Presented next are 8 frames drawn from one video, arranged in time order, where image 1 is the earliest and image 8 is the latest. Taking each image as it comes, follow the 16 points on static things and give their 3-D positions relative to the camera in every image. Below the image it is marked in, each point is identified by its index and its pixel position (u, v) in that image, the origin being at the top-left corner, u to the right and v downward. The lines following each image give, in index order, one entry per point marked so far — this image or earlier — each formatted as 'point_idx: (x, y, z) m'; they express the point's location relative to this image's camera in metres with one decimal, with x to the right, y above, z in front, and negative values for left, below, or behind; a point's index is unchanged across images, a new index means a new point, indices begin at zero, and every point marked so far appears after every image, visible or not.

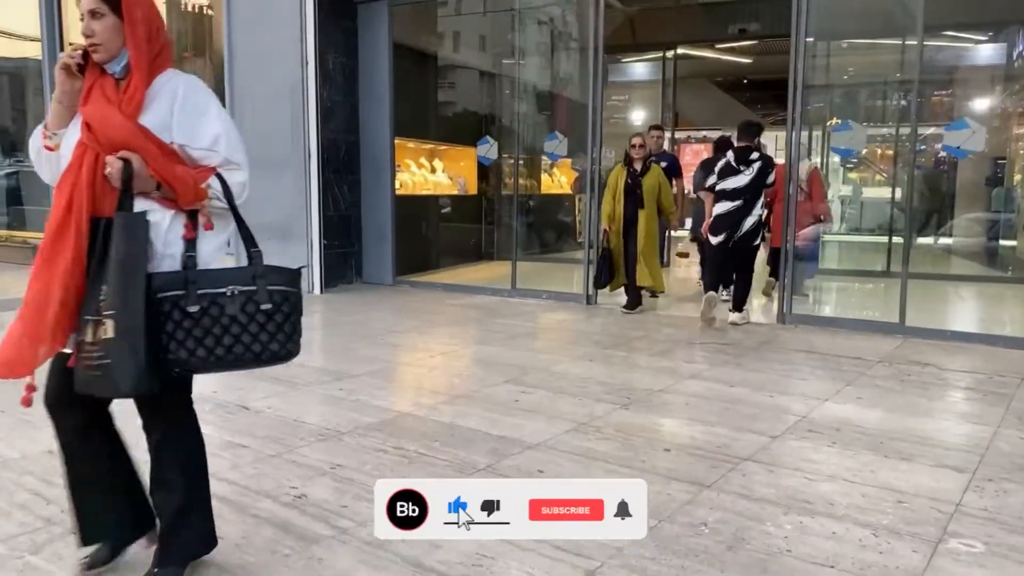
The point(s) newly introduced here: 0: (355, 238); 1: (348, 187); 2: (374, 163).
0: (-1.6, +0.5, +8.2) m
1: (-1.6, +1.0, +8.0) m
2: (-1.4, +1.3, +8.1) m
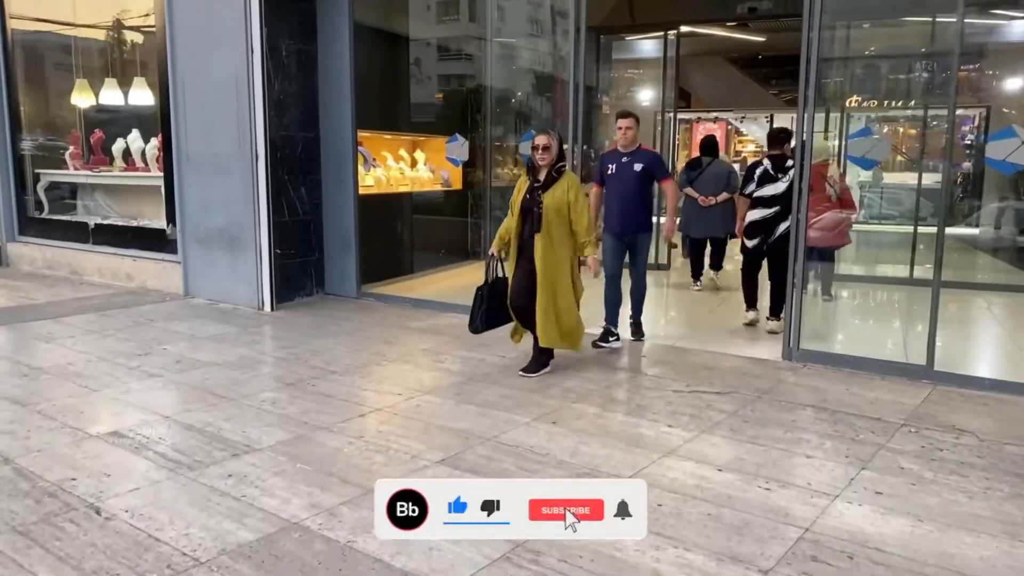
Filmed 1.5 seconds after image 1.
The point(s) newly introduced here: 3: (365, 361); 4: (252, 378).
0: (-1.8, +0.4, +7.4) m
1: (-1.8, +0.9, +7.2) m
2: (-1.6, +1.1, +7.3) m
3: (-0.9, -0.5, +5.1) m
4: (-1.5, -0.5, +4.7) m
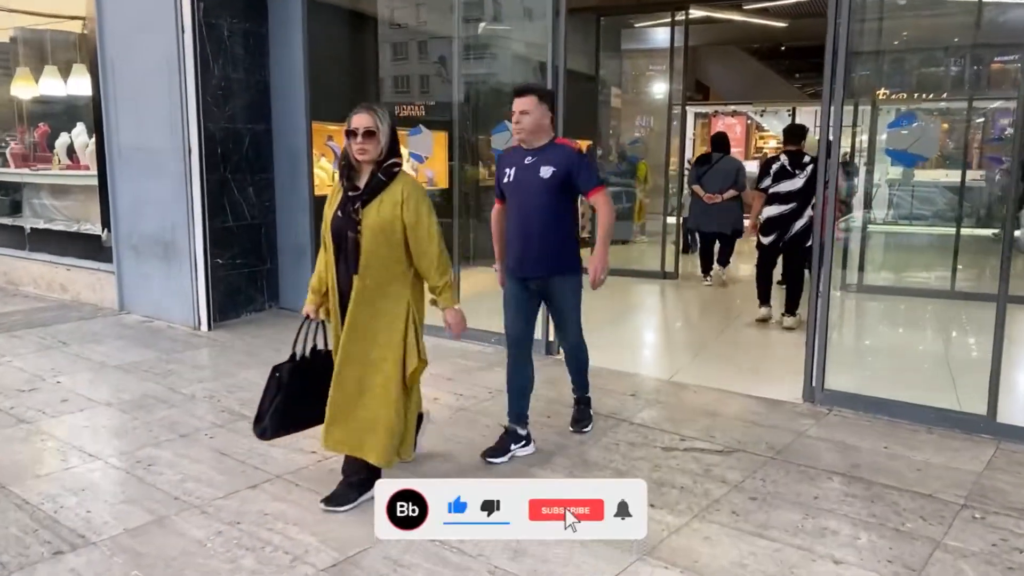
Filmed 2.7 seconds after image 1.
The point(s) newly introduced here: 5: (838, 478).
0: (-2.0, +0.3, +6.5) m
1: (-2.0, +0.8, +6.3) m
2: (-1.8, +1.0, +6.4) m
3: (-1.2, -0.6, +4.2) m
4: (-1.8, -0.7, +3.8) m
5: (+1.3, -0.8, +3.3) m
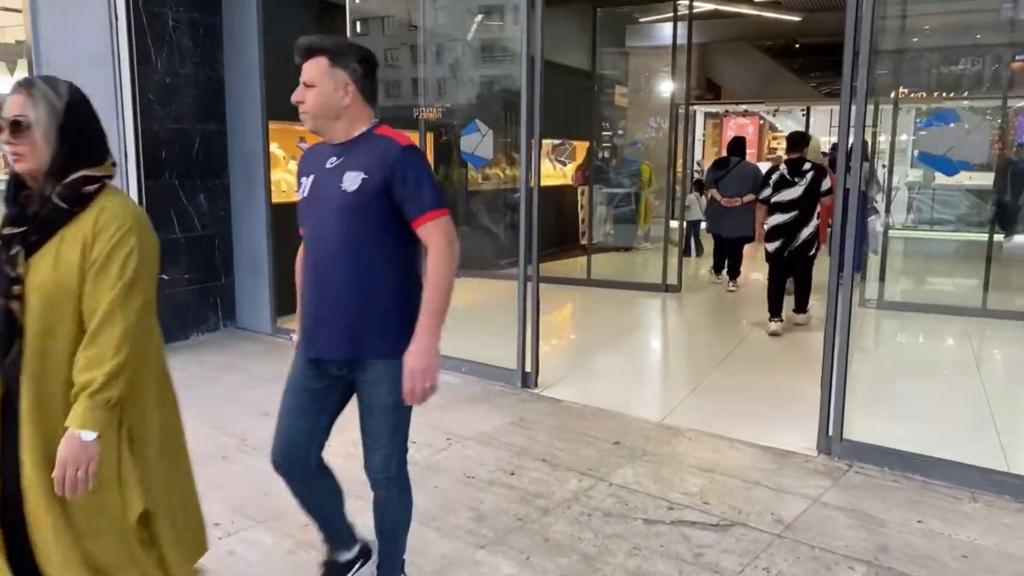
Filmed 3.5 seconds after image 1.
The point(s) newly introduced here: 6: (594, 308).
0: (-2.1, +0.1, +5.9) m
1: (-2.2, +0.6, +5.7) m
2: (-1.9, +0.9, +5.8) m
3: (-1.3, -0.7, +3.6) m
4: (-1.9, -0.8, +3.2) m
5: (+1.1, -0.9, +2.6) m
6: (+0.9, -0.2, +8.2) m
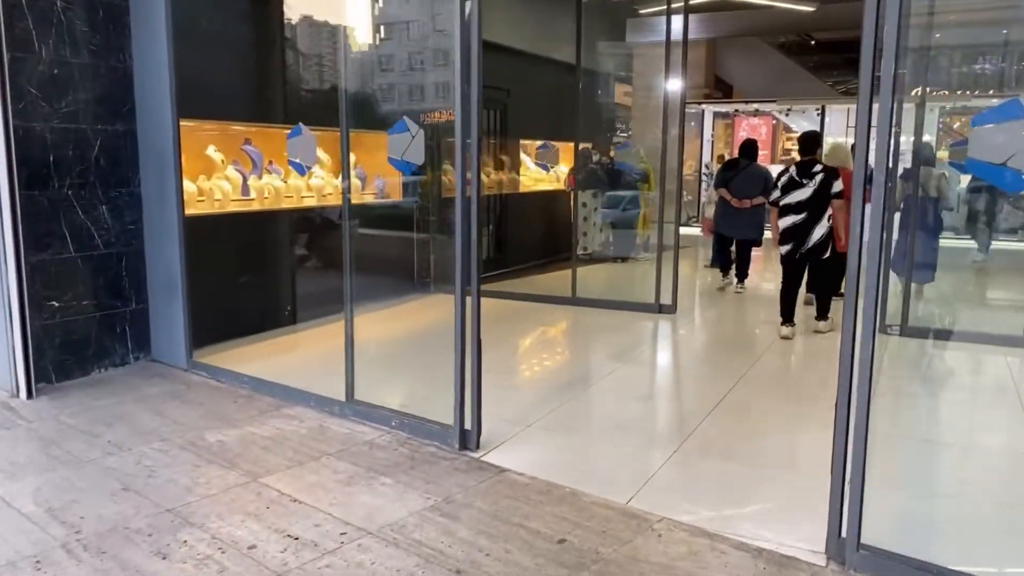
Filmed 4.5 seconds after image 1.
0: (-2.4, 0.0, +5.0) m
1: (-2.4, +0.5, +4.8) m
2: (-2.2, +0.7, +4.9) m
3: (-1.6, -0.9, +2.7) m
4: (-2.3, -0.9, +2.4) m
5: (+0.8, -1.1, +1.7) m
6: (+0.6, -0.4, +7.3) m
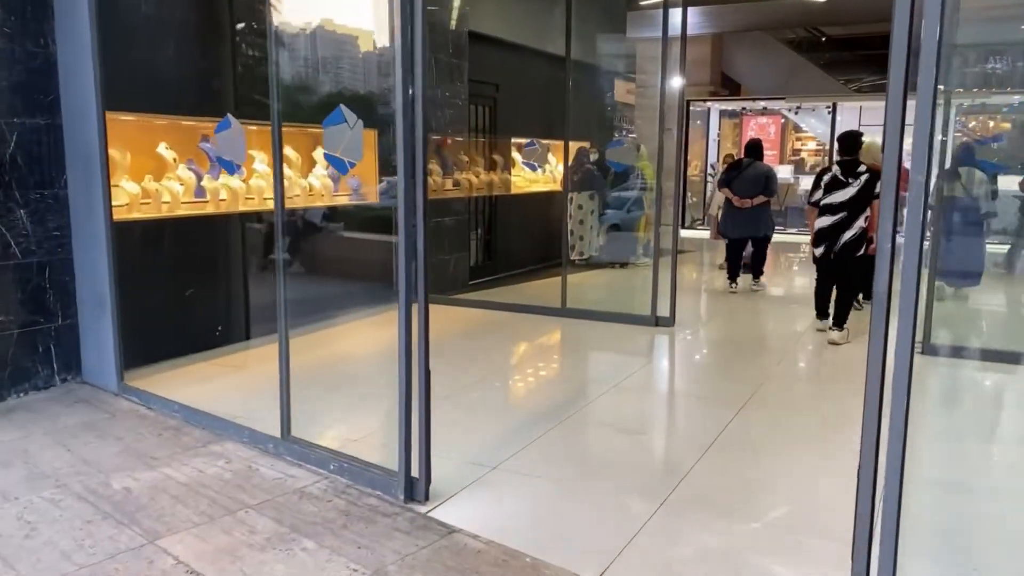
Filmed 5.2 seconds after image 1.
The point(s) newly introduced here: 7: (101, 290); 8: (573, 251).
0: (-2.5, -0.1, +4.5) m
1: (-2.6, +0.4, +4.3) m
2: (-2.3, +0.6, +4.4) m
3: (-1.8, -1.0, +2.2) m
4: (-2.4, -1.0, +1.8) m
5: (+0.6, -1.2, +1.1) m
6: (+0.5, -0.4, +6.7) m
7: (-2.2, 0.0, +4.4) m
8: (+0.6, +0.4, +7.9) m
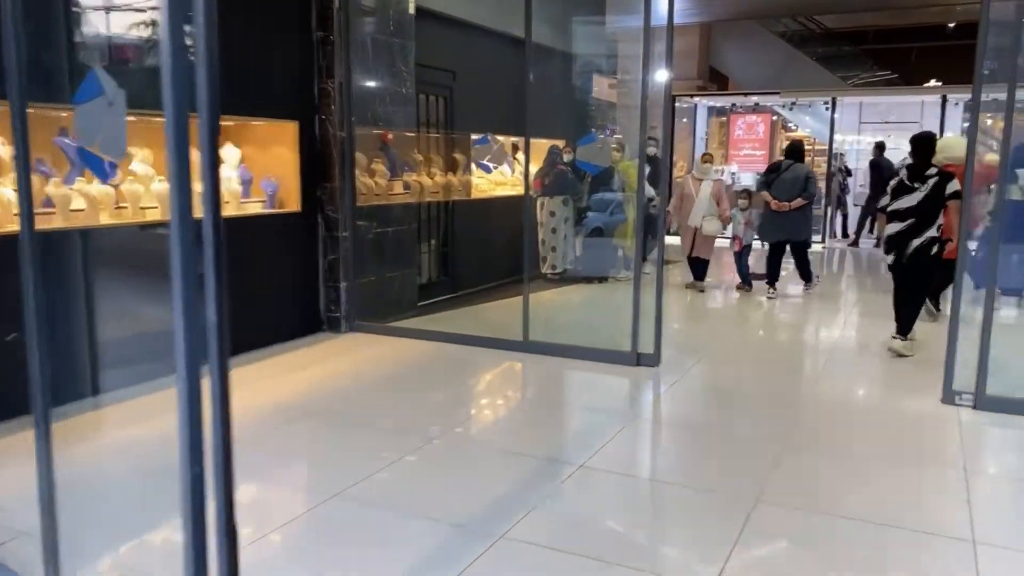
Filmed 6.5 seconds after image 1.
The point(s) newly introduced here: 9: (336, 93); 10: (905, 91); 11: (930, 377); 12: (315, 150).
0: (-2.8, -0.3, +3.2) m
1: (-2.9, +0.2, +3.0) m
2: (-2.6, +0.4, +3.1) m
3: (-2.1, -1.2, +0.9) m
4: (-2.7, -1.2, +0.5) m
5: (+0.4, -1.4, -0.1) m
6: (+0.2, -0.6, +5.5) m
7: (-2.5, -0.2, +3.1) m
8: (+0.2, +0.2, +6.6) m
9: (-1.4, +1.5, +6.2) m
10: (+6.2, +3.1, +12.8) m
11: (+2.8, -0.6, +5.3) m
12: (-1.5, +1.1, +6.2) m
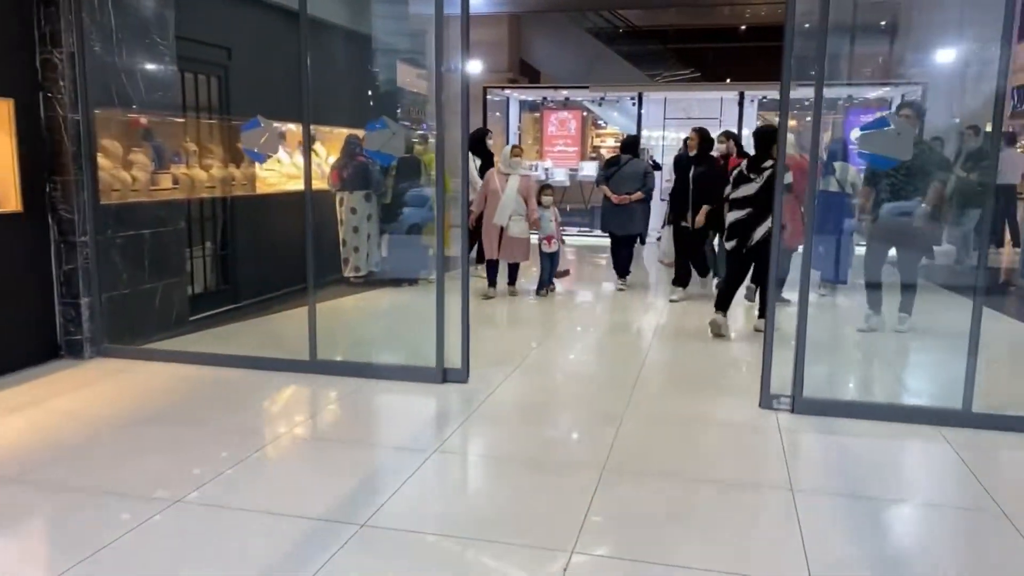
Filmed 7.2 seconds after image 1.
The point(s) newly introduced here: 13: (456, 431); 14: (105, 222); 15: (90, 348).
0: (-3.5, -0.4, +1.8) m
1: (-3.5, 0.0, +1.6) m
2: (-3.3, +0.3, +1.8) m
3: (-2.3, -1.3, -0.3) m
4: (-2.8, -1.4, -0.7) m
5: (+0.4, -1.4, -0.7) m
6: (-1.1, -0.7, +4.7) m
7: (-3.2, -0.4, +1.8) m
8: (-1.3, +0.1, +5.9) m
9: (-2.8, +1.4, +5.1) m
10: (+3.2, +3.2, +13.1) m
11: (+1.5, -0.6, +5.1) m
12: (-3.0, +1.0, +5.1) m
13: (-0.3, -0.7, +4.5) m
14: (-2.7, +0.4, +5.4) m
15: (-2.8, -0.4, +5.4) m
